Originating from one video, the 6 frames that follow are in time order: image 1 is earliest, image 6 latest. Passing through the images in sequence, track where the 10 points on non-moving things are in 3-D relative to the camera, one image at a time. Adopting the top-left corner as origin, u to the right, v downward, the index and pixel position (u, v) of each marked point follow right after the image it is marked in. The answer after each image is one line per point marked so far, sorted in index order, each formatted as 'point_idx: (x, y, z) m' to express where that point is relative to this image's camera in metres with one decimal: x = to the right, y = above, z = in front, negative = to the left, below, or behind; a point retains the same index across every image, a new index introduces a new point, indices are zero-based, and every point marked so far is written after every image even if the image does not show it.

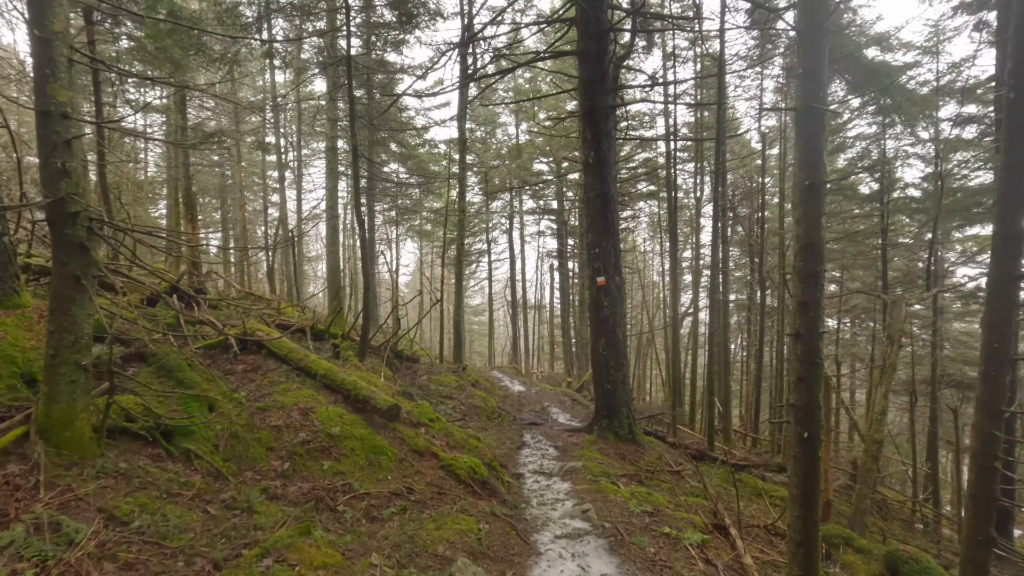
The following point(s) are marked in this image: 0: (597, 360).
0: (+1.2, -1.0, +7.7) m
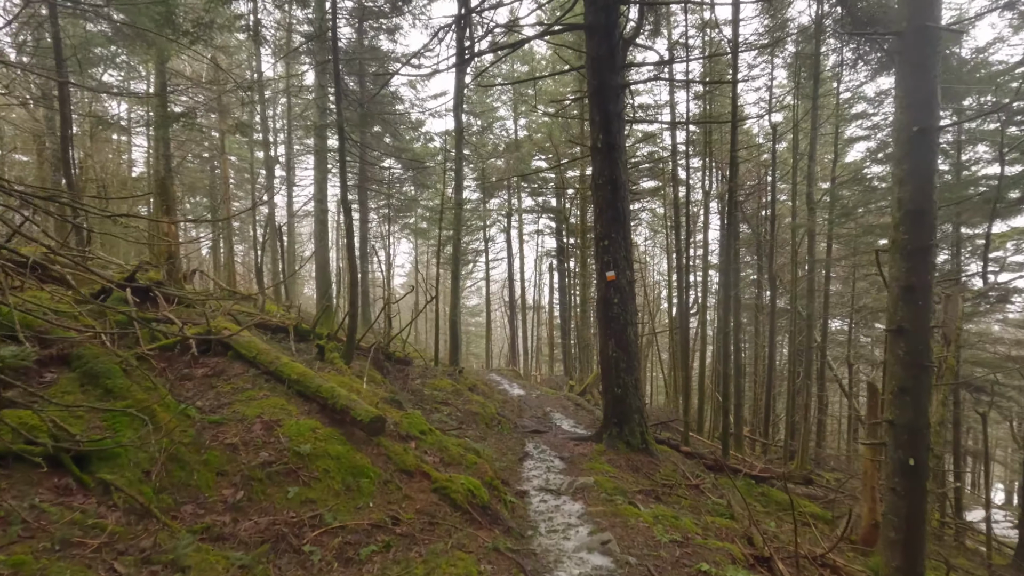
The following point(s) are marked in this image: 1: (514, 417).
0: (+1.2, -1.0, +7.0) m
1: (0.0, -2.1, +8.7) m
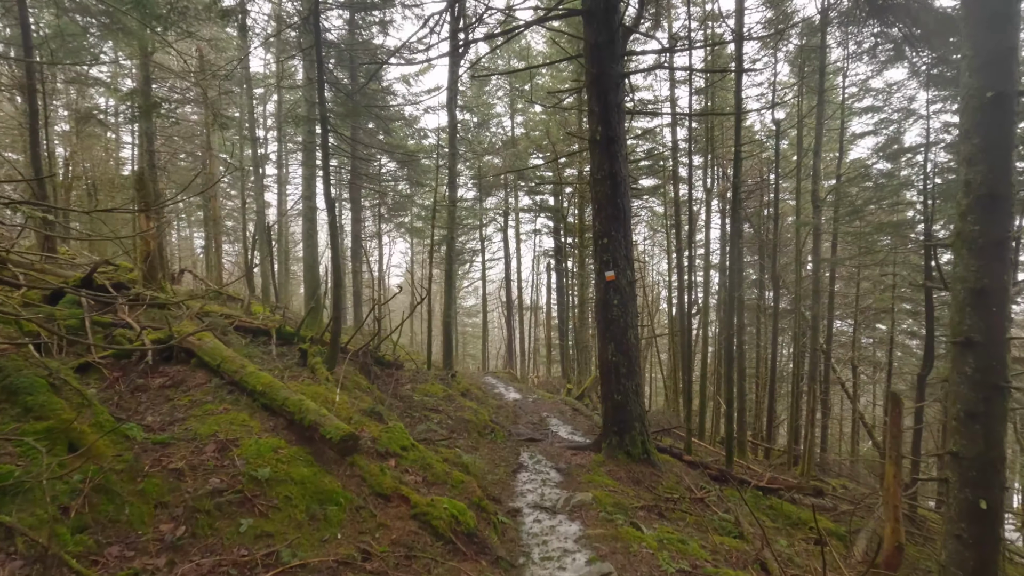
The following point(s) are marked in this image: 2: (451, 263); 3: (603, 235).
0: (+1.2, -1.0, +6.6) m
1: (0.0, -2.1, +8.3) m
2: (-1.4, +0.7, +11.7) m
3: (+1.1, +0.7, +6.7) m
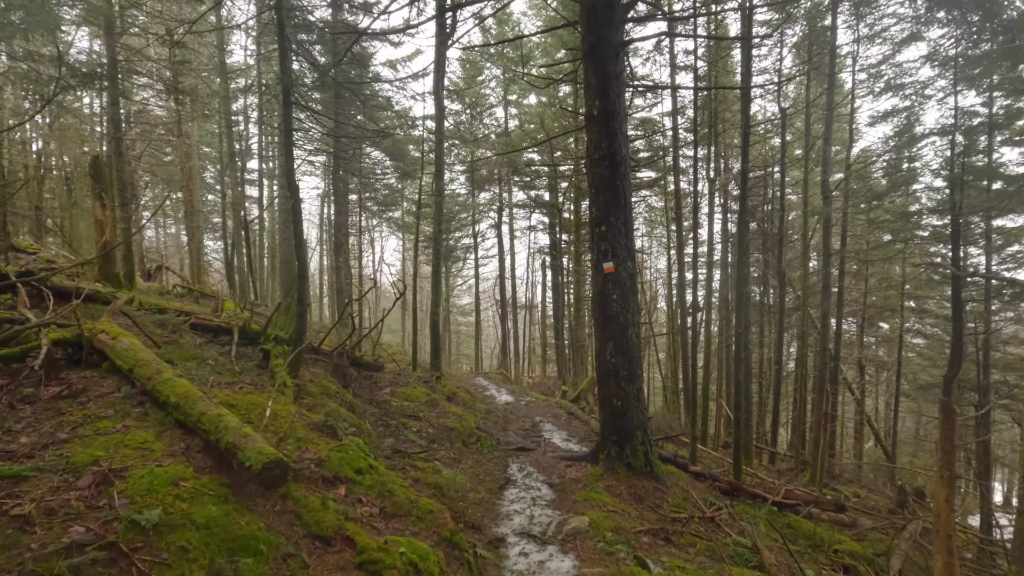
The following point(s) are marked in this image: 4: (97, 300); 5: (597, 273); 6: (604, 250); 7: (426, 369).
0: (+1.0, -0.9, +6.0) m
1: (-0.2, -2.1, +7.6) m
2: (-1.6, +0.8, +11.0) m
3: (+1.0, +0.7, +6.0) m
4: (-4.6, -0.1, +5.9) m
5: (+1.0, +0.2, +6.0) m
6: (+1.0, +0.4, +5.9) m
7: (-1.8, -1.7, +11.2) m
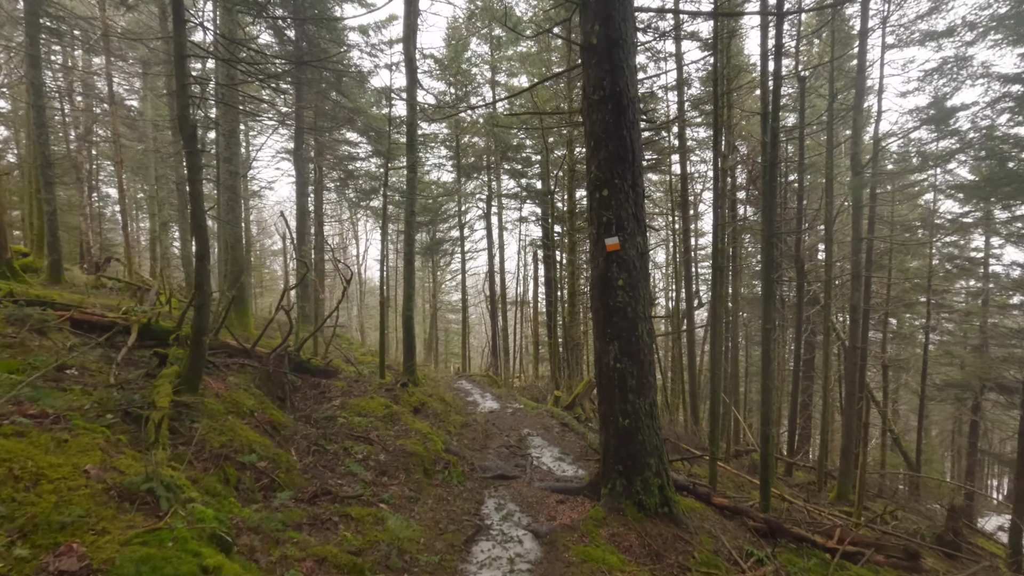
0: (+0.8, -0.8, +4.6) m
1: (-0.4, -1.9, +6.2) m
2: (-1.8, +0.9, +9.6) m
3: (+0.8, +0.9, +4.6) m
4: (-4.9, 0.0, +4.4) m
5: (+0.8, +0.3, +4.6) m
6: (+0.8, +0.6, +4.5) m
7: (-2.1, -1.6, +9.8) m
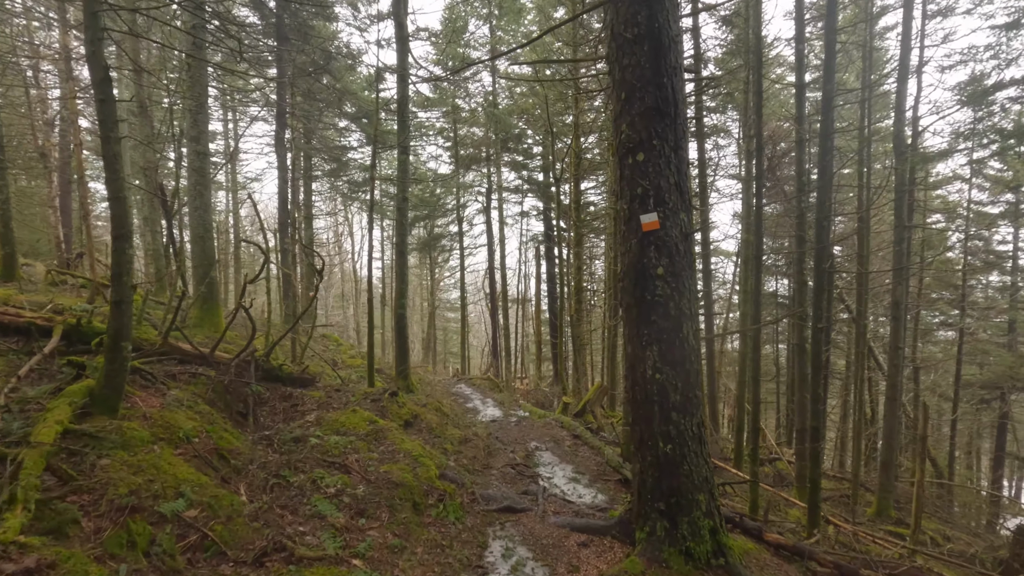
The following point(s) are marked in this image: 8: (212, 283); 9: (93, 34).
0: (+0.9, -0.7, +3.6) m
1: (-0.4, -1.8, +5.3) m
2: (-1.8, +1.0, +8.6) m
3: (+0.8, +1.0, +3.6) m
4: (-4.8, 0.0, +3.5) m
5: (+0.8, +0.4, +3.7) m
6: (+0.9, +0.6, +3.6) m
7: (-2.0, -1.5, +8.8) m
8: (-4.3, +0.1, +7.5) m
9: (-2.5, +1.5, +3.1) m
